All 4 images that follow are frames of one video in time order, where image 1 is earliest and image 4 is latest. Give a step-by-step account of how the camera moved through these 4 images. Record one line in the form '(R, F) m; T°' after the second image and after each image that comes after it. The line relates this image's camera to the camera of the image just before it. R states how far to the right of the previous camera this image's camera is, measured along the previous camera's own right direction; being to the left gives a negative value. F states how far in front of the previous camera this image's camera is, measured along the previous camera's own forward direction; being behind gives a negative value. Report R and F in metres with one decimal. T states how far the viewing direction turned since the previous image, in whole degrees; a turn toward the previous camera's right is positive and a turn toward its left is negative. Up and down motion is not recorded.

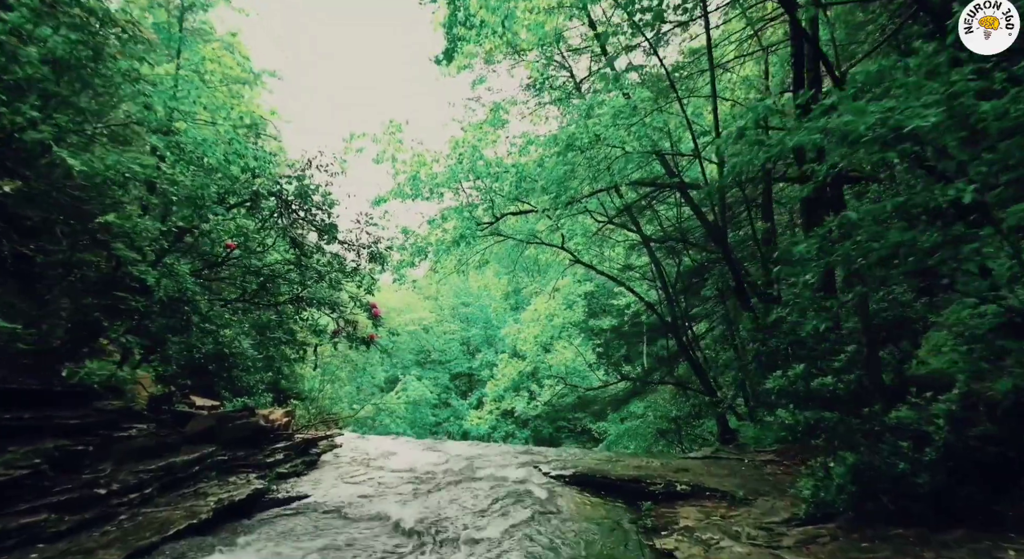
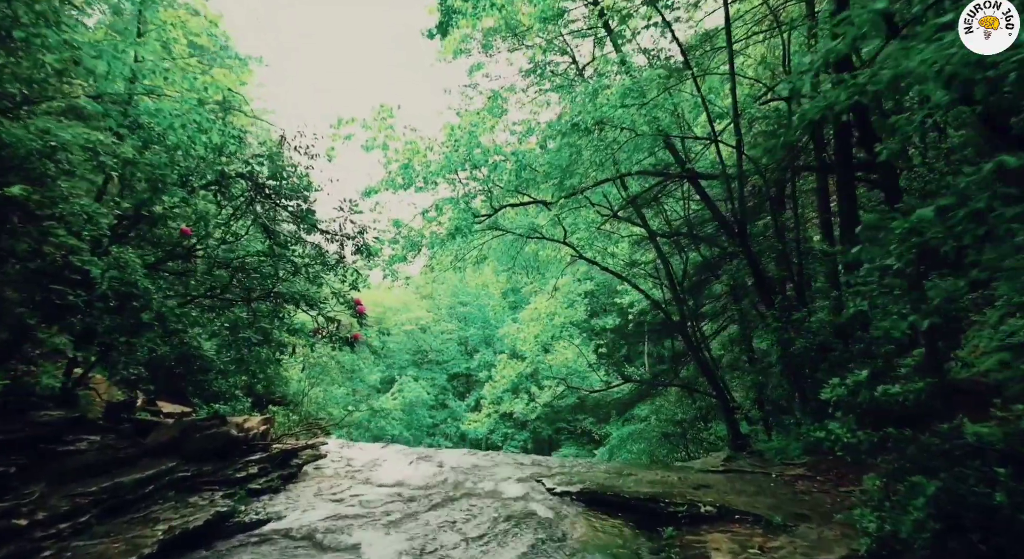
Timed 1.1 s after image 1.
(0.0, +0.6) m; 0°
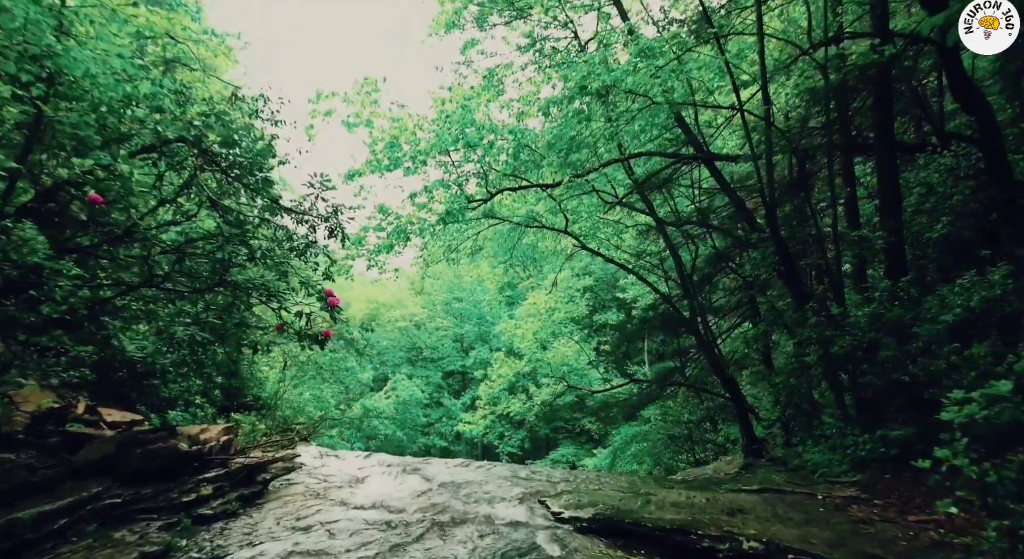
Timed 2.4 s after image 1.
(0.0, +0.8) m; 0°
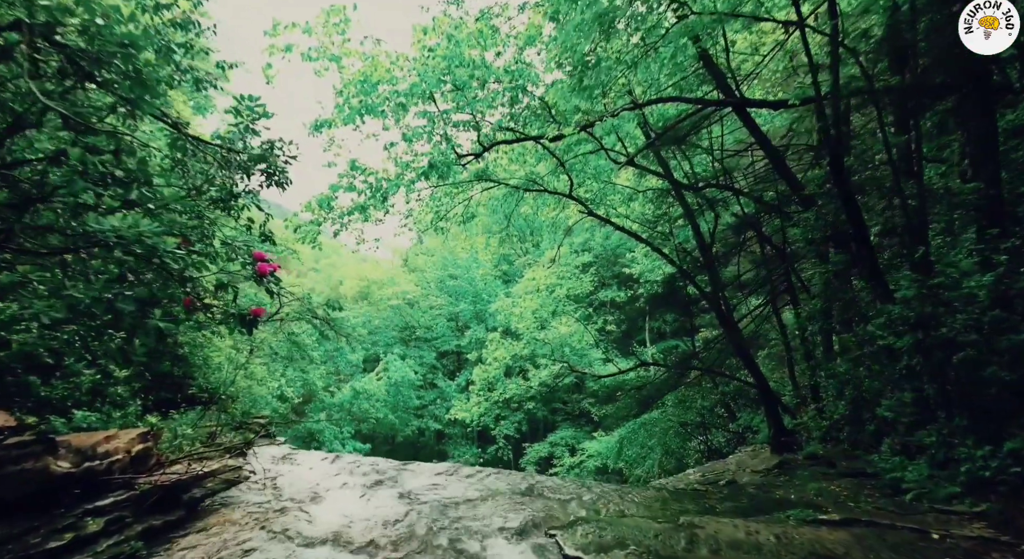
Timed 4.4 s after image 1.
(0.0, +1.2) m; 0°
